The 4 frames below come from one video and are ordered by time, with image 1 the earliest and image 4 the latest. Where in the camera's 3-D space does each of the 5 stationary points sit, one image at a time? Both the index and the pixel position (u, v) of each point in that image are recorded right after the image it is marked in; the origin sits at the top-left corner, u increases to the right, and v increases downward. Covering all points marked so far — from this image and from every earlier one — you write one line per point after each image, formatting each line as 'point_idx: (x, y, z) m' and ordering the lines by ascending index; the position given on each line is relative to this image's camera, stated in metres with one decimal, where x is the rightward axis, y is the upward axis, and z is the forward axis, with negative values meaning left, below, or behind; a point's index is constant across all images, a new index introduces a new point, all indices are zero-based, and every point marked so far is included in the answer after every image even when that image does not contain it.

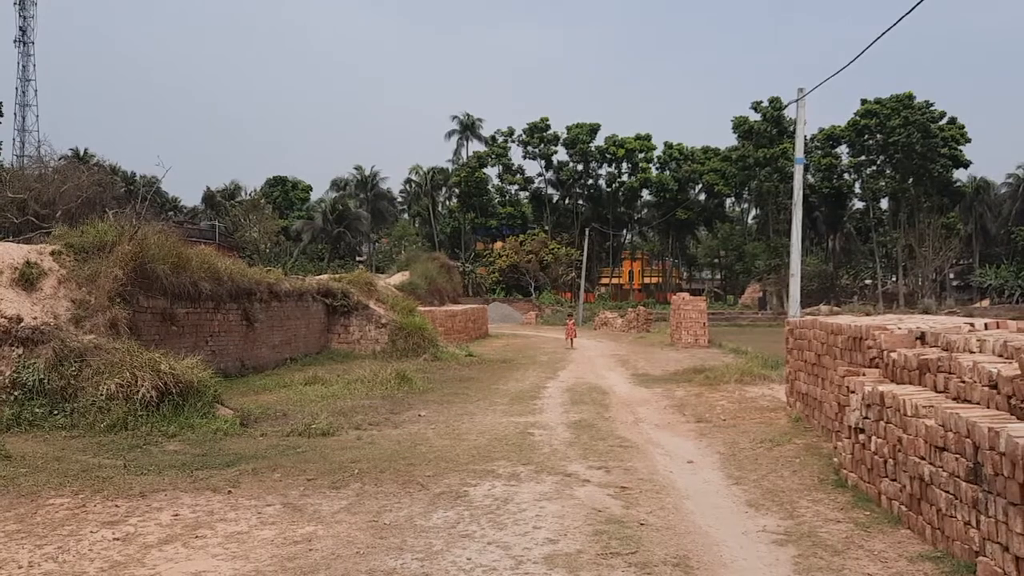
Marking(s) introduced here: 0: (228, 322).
0: (-6.0, -0.7, +15.6) m
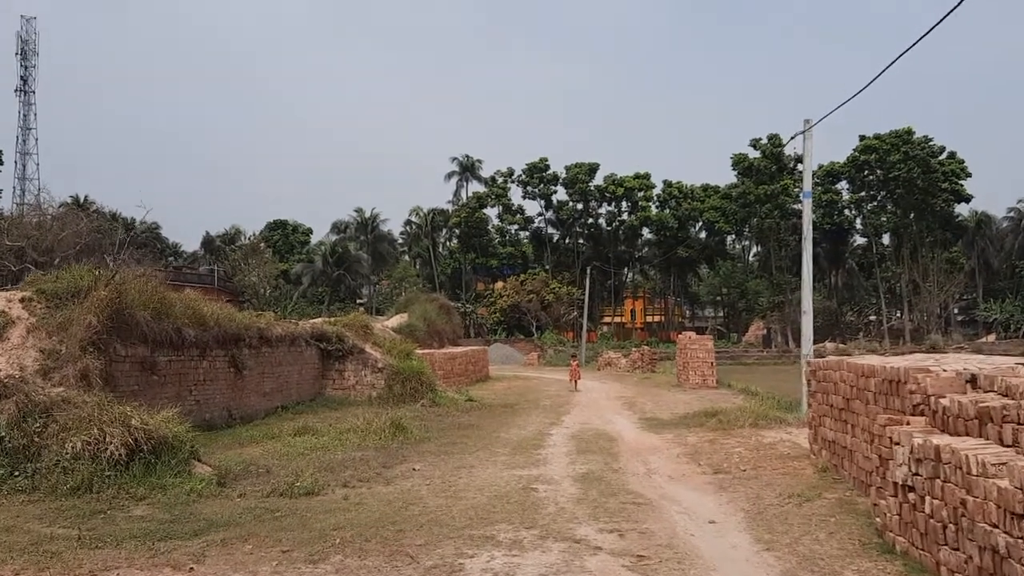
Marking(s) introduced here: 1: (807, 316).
0: (-6.0, -1.6, +14.8) m
1: (+6.9, -0.6, +17.4) m
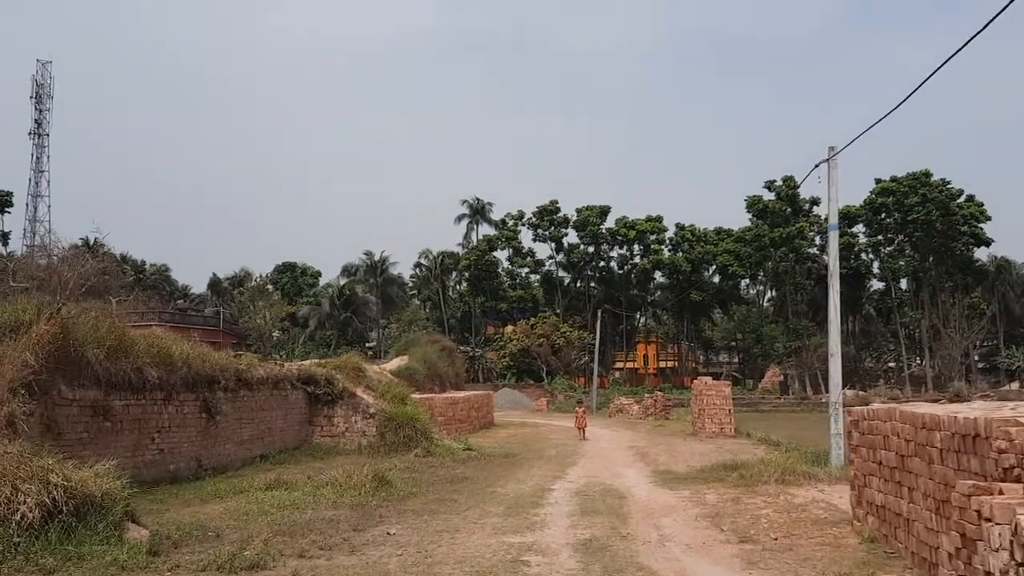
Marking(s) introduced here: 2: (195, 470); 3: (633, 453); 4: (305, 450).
0: (-6.0, -2.3, +13.5) m
1: (+6.9, -1.5, +15.9) m
2: (-5.9, -3.4, +13.7) m
3: (+3.2, -4.3, +19.5) m
4: (-5.0, -3.9, +17.7) m
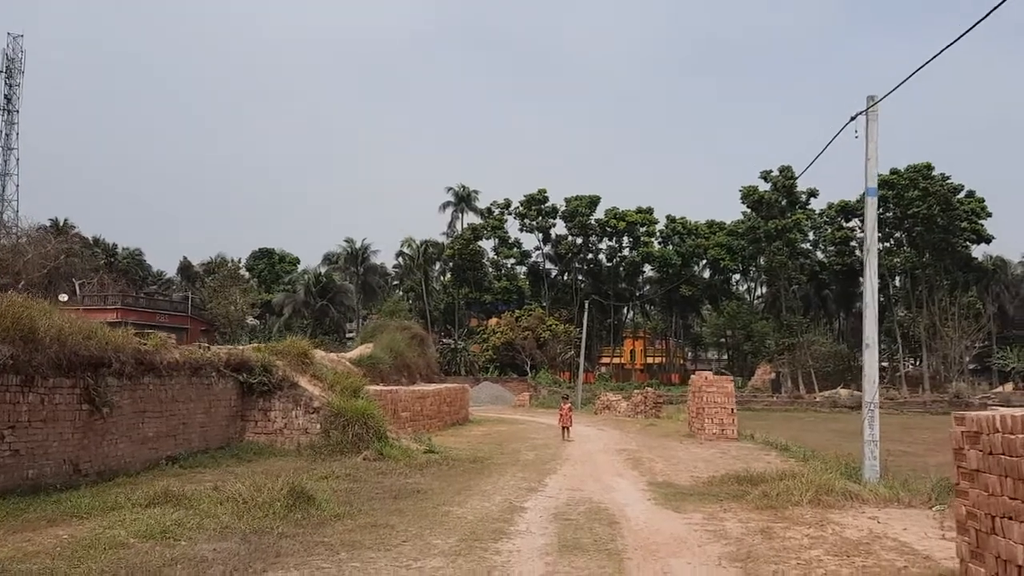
0: (-6.5, -1.7, +10.4) m
1: (+6.4, -1.1, +13.1) m
2: (-6.4, -2.7, +10.7) m
3: (+2.5, -3.8, +16.7) m
4: (-5.6, -3.2, +14.7) m
